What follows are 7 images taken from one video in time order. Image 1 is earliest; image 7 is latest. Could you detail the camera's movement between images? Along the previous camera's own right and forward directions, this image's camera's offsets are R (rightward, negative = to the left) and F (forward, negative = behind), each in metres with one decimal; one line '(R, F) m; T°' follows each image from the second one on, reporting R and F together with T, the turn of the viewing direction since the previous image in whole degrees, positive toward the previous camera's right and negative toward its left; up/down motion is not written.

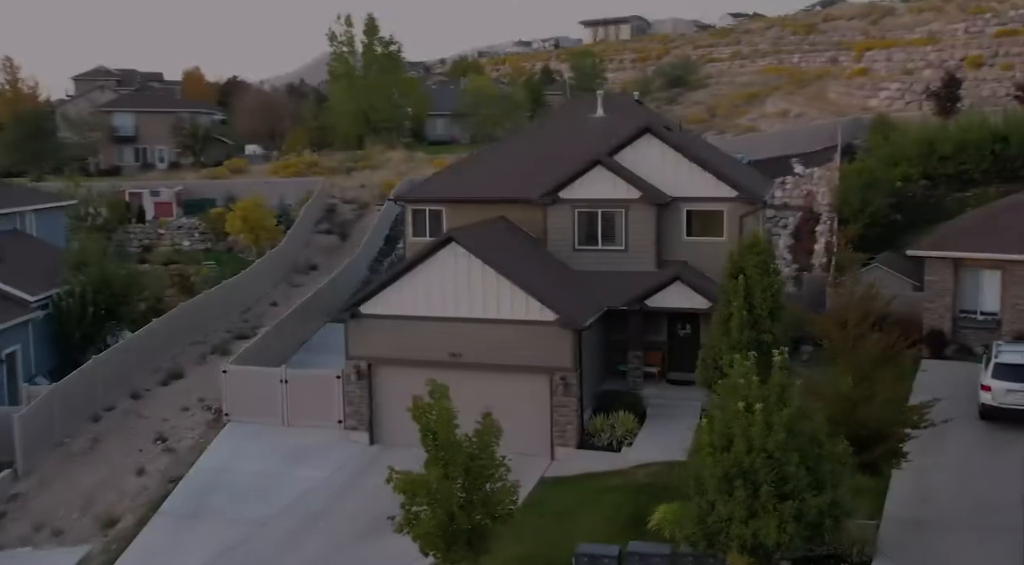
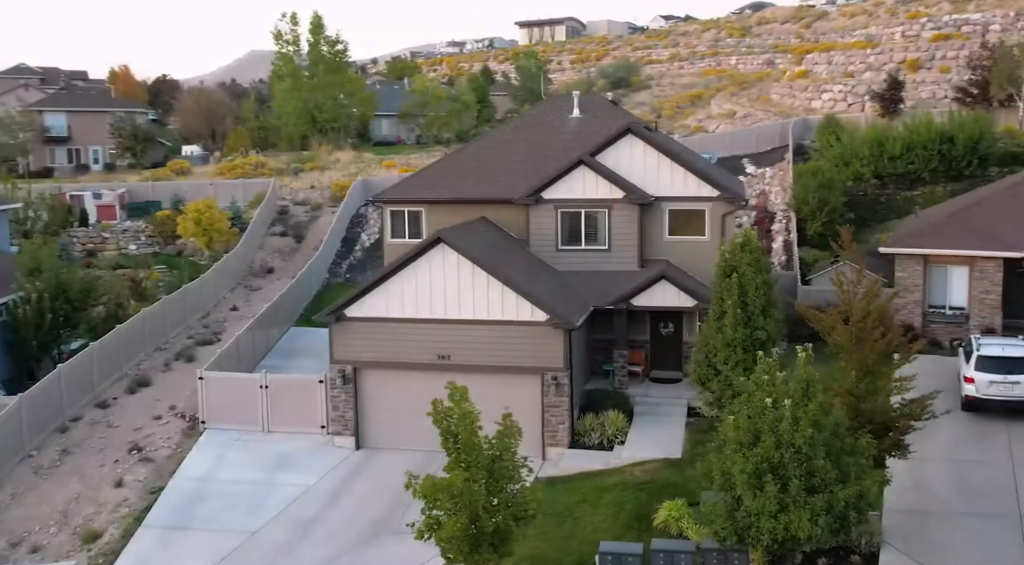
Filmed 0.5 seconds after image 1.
(-1.3, +0.1) m; +4°
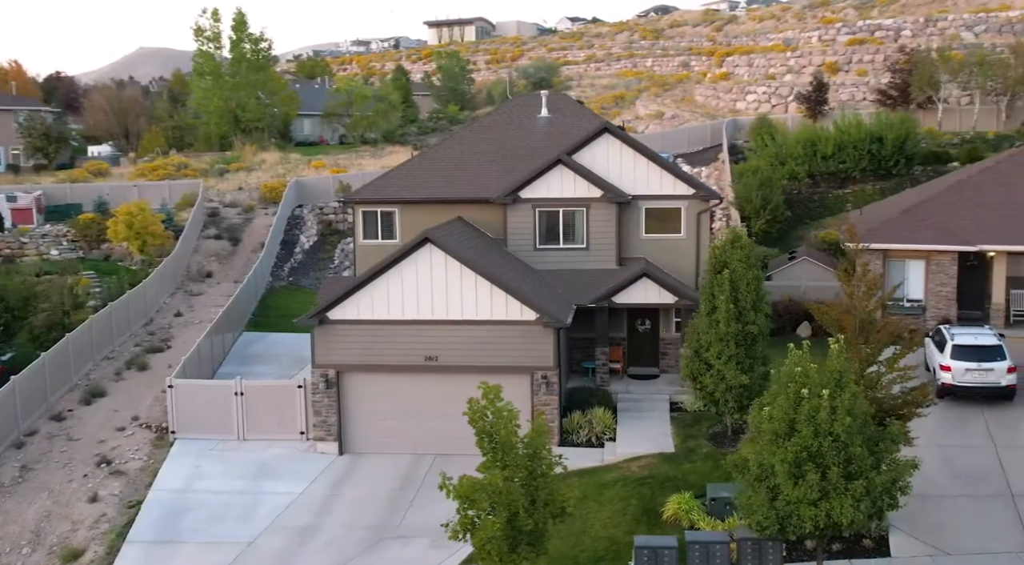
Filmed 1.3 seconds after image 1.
(-1.8, +0.1) m; +6°
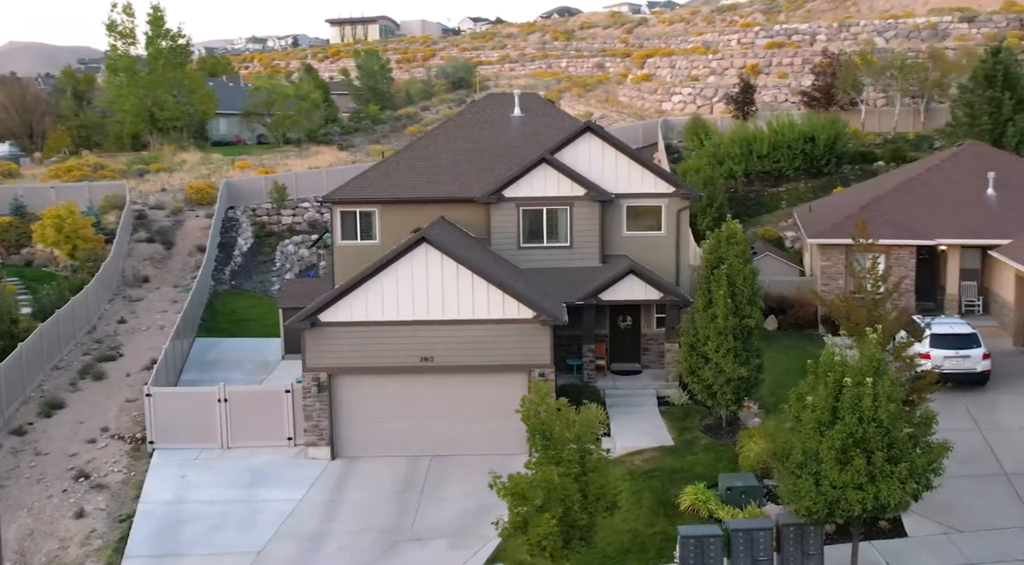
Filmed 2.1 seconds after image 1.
(-2.1, +0.1) m; +6°
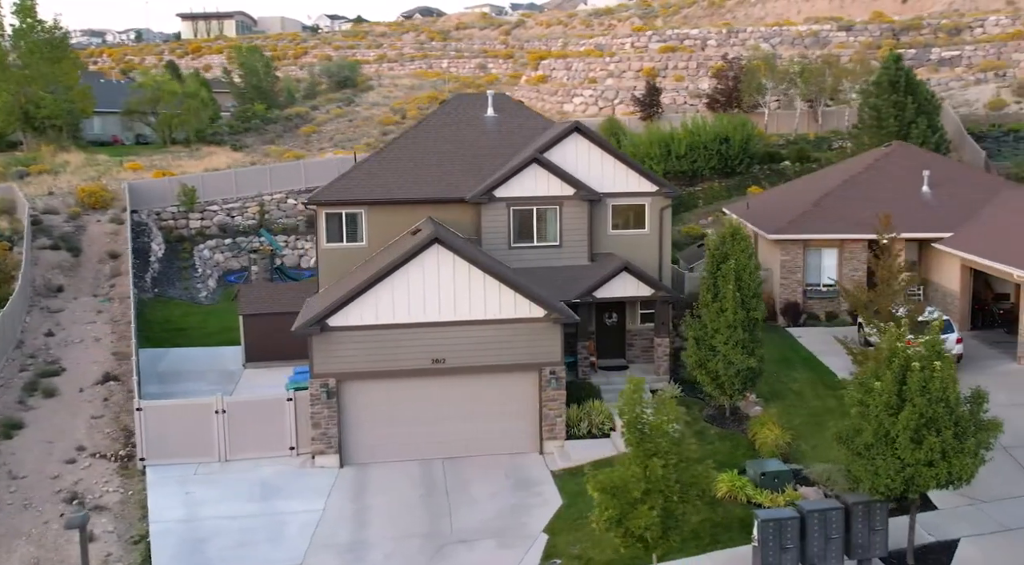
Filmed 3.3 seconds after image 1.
(-3.5, +0.2) m; +9°
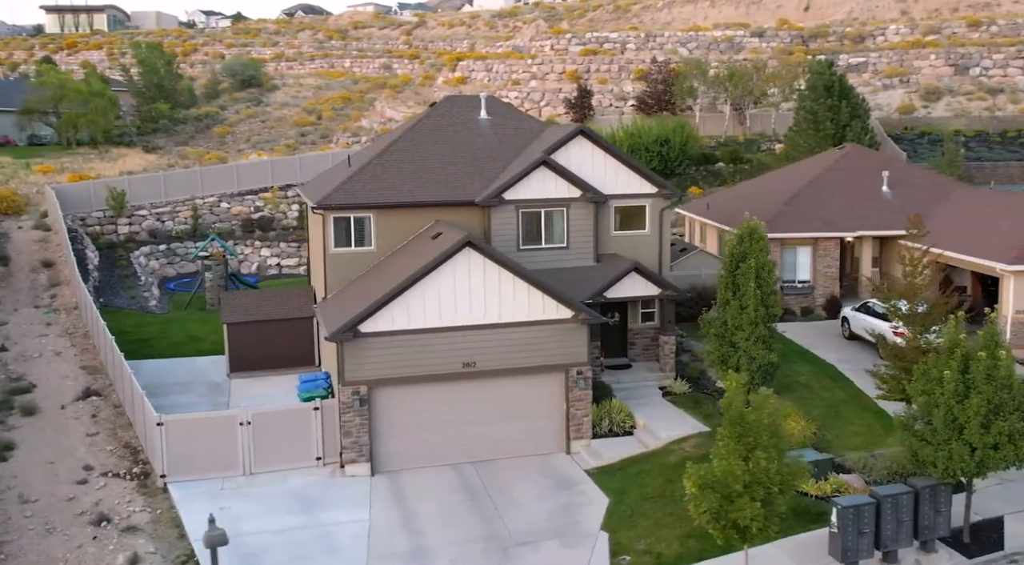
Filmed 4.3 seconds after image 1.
(-3.3, +0.1) m; +8°
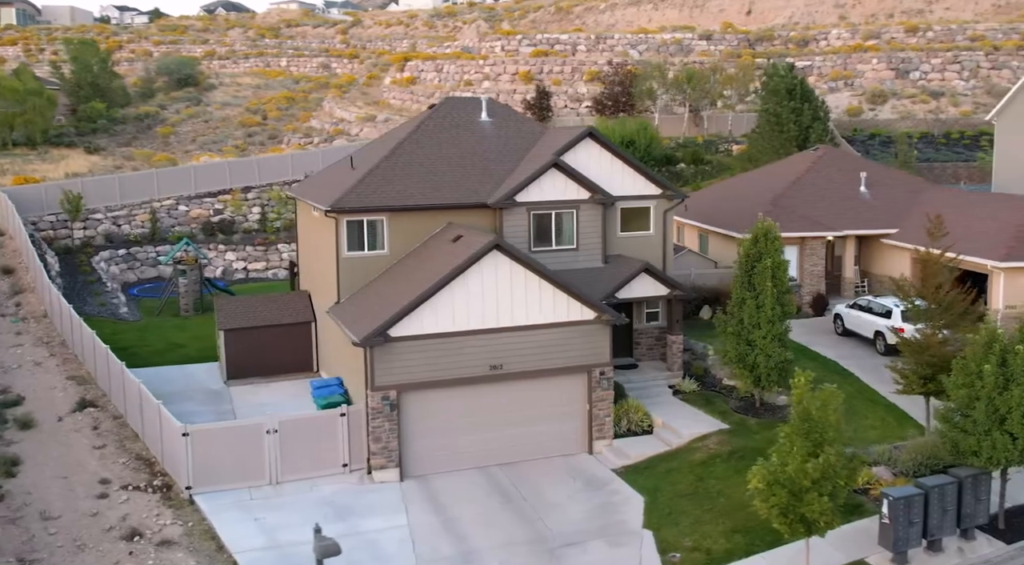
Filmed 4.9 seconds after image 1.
(-2.3, +0.1) m; +5°
